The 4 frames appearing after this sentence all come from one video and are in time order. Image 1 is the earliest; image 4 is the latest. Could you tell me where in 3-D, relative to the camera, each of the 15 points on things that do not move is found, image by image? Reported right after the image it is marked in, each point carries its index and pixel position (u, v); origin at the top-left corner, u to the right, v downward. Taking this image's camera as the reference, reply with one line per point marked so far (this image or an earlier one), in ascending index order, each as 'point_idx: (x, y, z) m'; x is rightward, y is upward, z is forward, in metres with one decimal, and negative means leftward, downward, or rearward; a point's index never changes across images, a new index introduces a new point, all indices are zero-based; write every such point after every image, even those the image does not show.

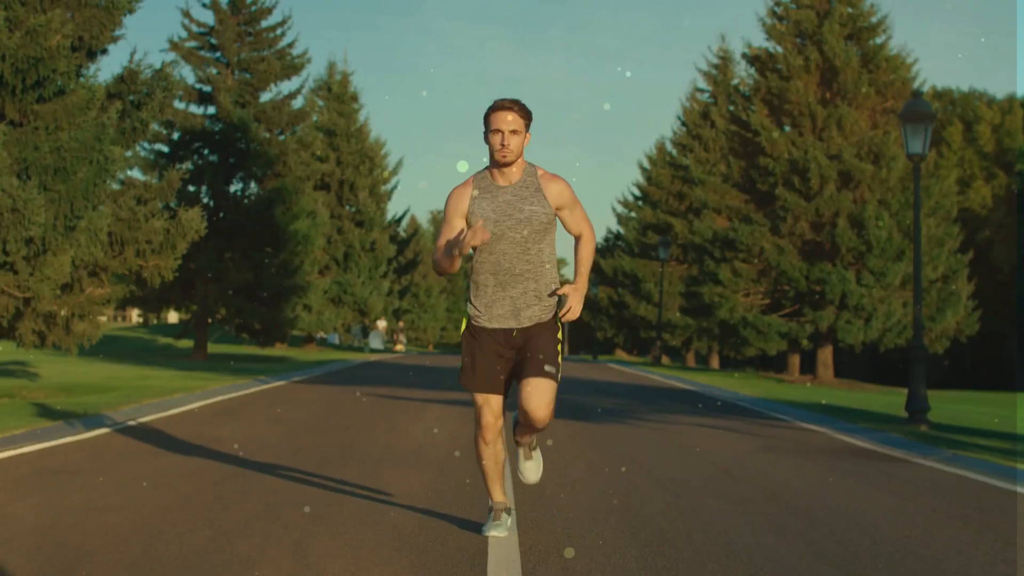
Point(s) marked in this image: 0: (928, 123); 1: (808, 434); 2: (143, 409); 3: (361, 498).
0: (+5.7, +2.3, +15.5) m
1: (+3.5, -1.7, +13.1) m
2: (-5.2, -1.7, +15.9) m
3: (-1.1, -1.7, +8.1) m
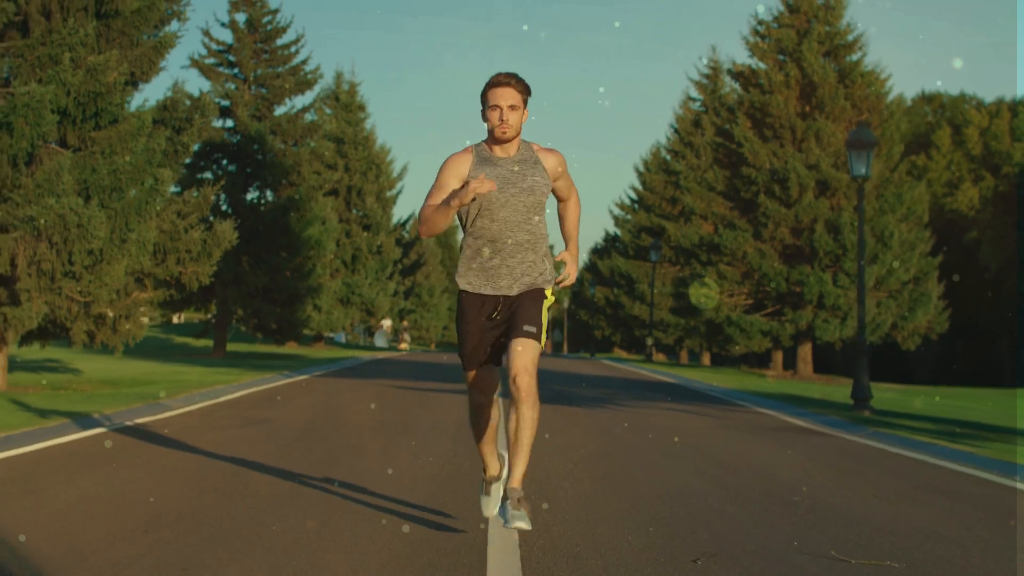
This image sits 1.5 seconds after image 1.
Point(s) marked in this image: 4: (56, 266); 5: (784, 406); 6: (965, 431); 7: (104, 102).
0: (+5.7, +2.2, +17.8) m
1: (+3.5, -1.8, +15.5) m
2: (-5.2, -1.8, +18.2) m
3: (-1.1, -1.7, +10.4) m
4: (-7.4, +0.4, +18.2) m
5: (+4.2, -1.8, +17.2) m
6: (+6.3, -2.0, +15.6) m
7: (-6.8, +3.1, +18.5) m
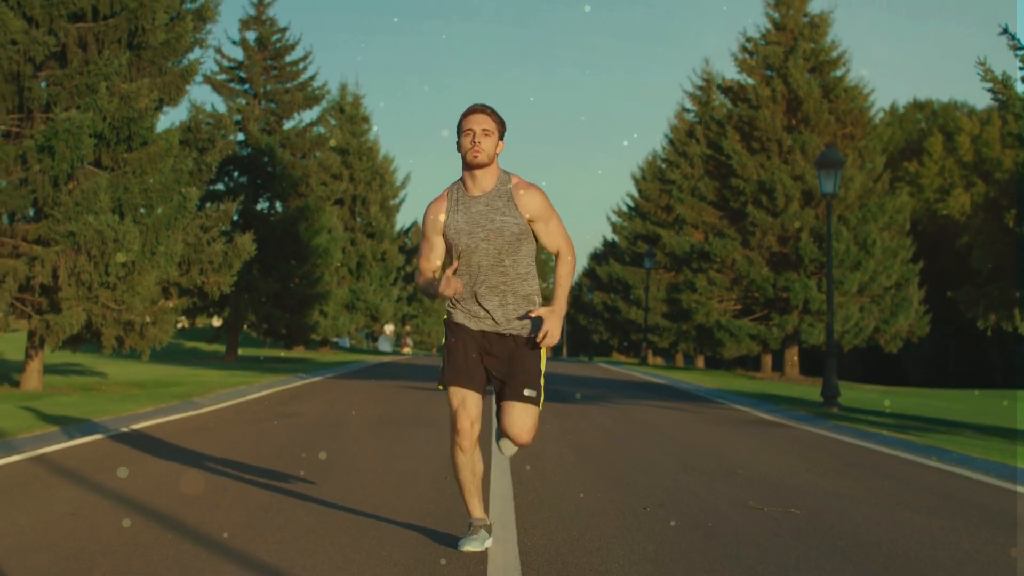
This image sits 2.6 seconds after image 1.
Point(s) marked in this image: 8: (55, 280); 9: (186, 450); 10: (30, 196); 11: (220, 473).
0: (+5.7, +2.1, +19.5) m
1: (+3.5, -1.9, +17.1) m
2: (-5.2, -2.0, +19.9) m
3: (-1.2, -1.9, +12.1) m
4: (-7.4, +0.2, +19.8) m
5: (+4.2, -1.9, +18.8) m
6: (+6.3, -2.1, +17.2) m
7: (-6.8, +2.9, +20.2) m
8: (-8.1, +0.1, +19.9) m
9: (-3.6, -1.8, +12.2) m
10: (-8.3, +1.6, +19.4) m
11: (-2.6, -1.7, +9.8) m
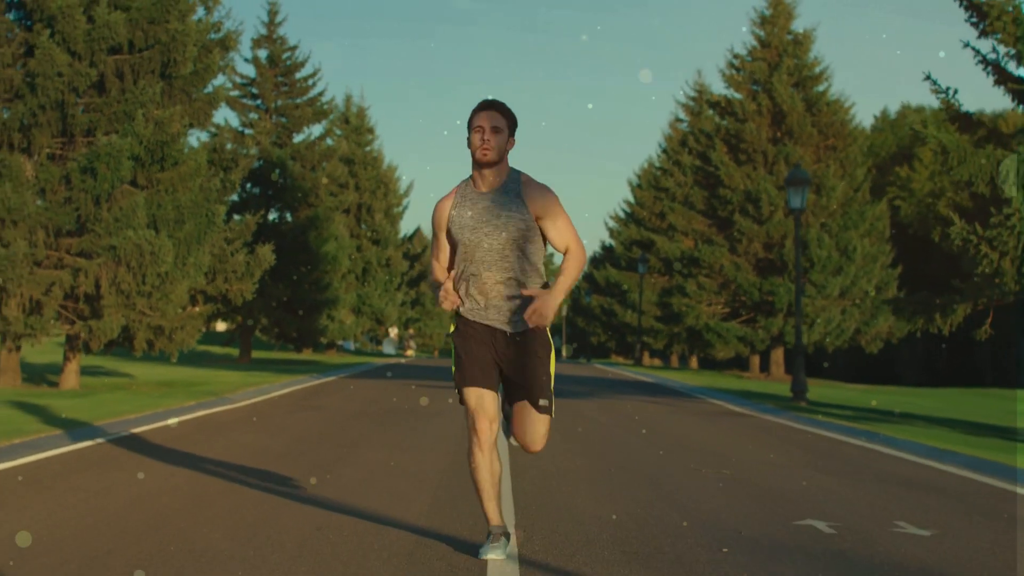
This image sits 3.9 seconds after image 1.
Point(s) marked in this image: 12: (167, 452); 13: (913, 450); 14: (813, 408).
0: (+5.7, +2.0, +21.5) m
1: (+3.4, -2.0, +19.1) m
2: (-5.2, -2.1, +21.9) m
3: (-1.2, -2.0, +14.1) m
4: (-7.4, 0.0, +21.8) m
5: (+4.2, -2.1, +20.8) m
6: (+6.2, -2.2, +19.2) m
7: (-6.8, +2.8, +22.2) m
8: (-8.1, 0.0, +21.9) m
9: (-3.7, -1.9, +14.2) m
10: (-8.4, +1.4, +21.4) m
11: (-2.7, -1.8, +11.8) m
12: (-3.8, -1.8, +12.6) m
13: (+5.2, -2.1, +14.4) m
14: (+5.3, -2.1, +19.6) m
